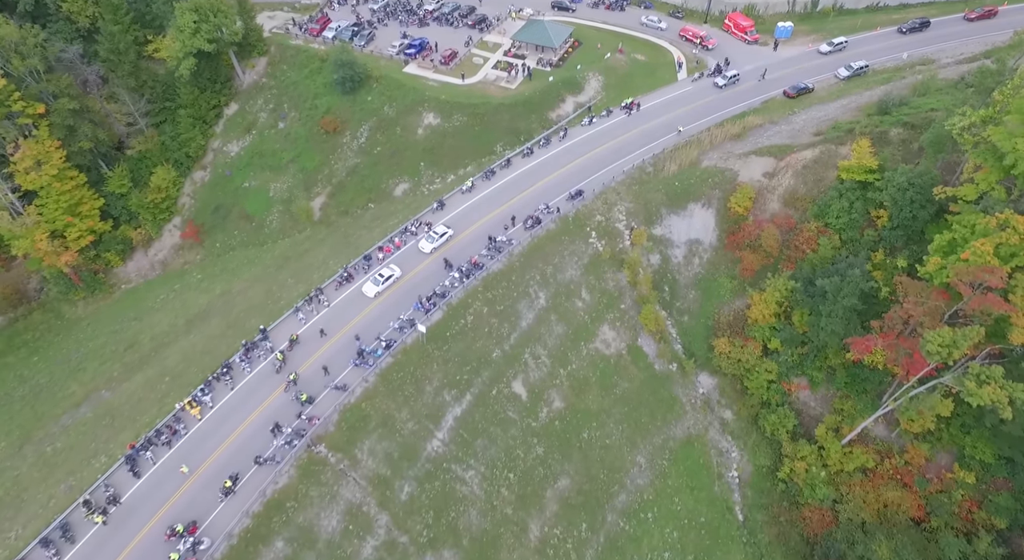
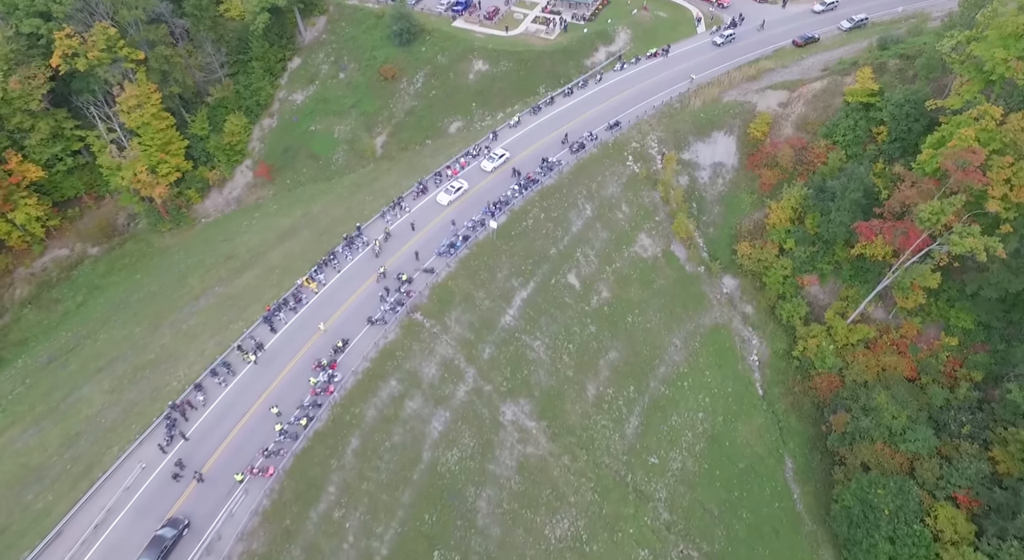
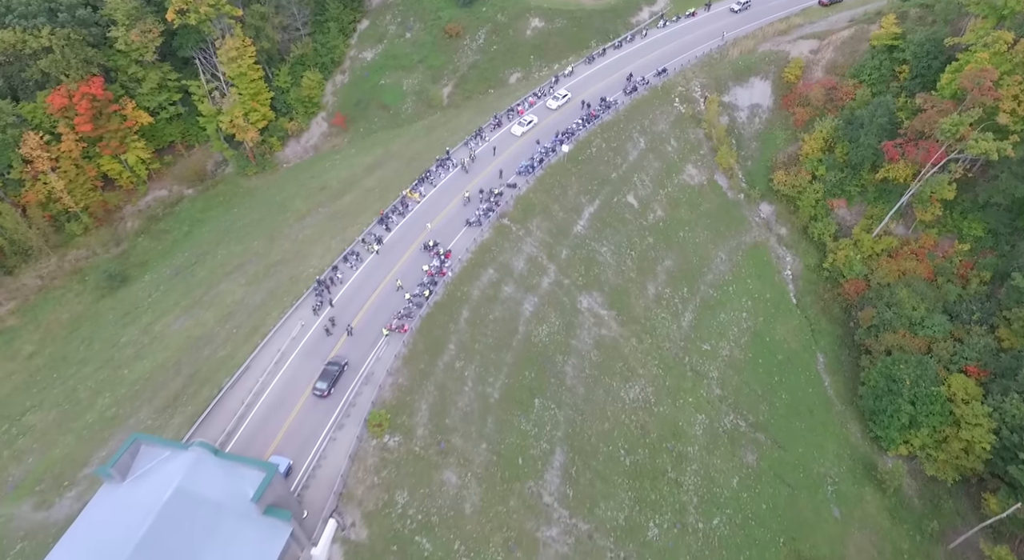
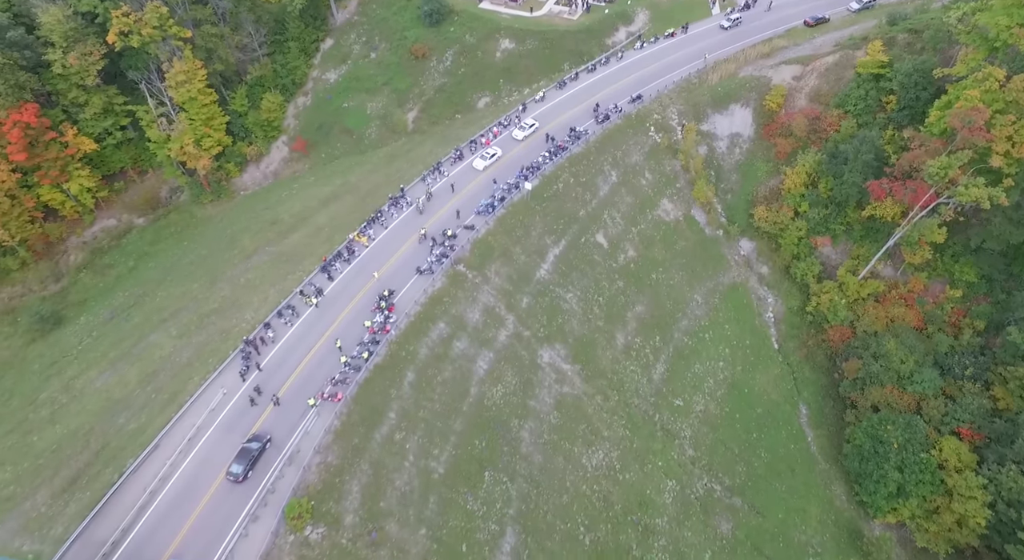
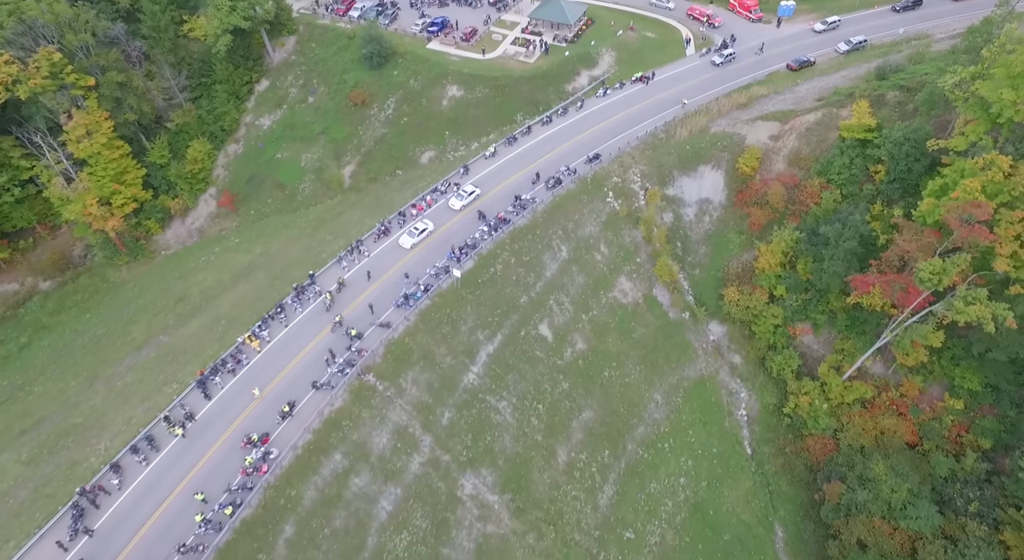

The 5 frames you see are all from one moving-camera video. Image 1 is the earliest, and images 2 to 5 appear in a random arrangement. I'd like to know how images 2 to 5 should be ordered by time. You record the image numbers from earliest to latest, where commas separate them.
5, 2, 4, 3
